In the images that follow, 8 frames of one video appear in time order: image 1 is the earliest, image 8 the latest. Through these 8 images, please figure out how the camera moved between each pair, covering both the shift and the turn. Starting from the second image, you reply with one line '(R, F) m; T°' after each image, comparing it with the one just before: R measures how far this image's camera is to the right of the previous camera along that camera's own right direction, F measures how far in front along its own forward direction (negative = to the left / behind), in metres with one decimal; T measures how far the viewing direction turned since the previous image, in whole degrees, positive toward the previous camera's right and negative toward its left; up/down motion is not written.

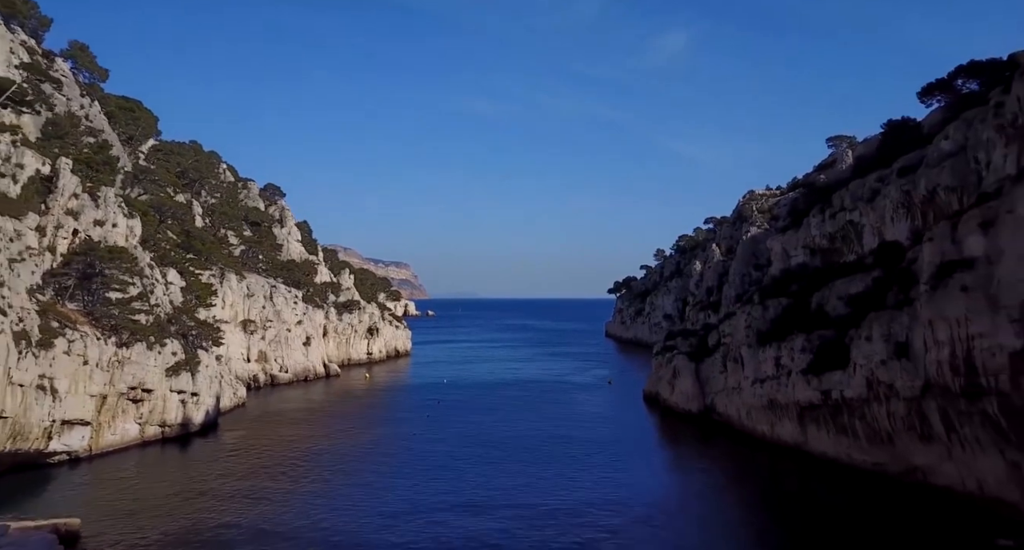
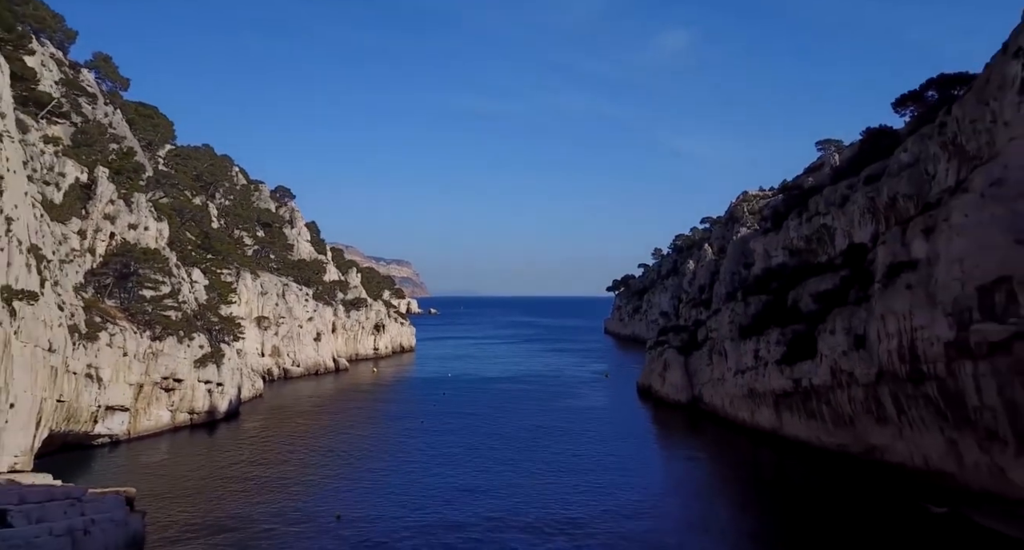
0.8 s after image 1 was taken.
(0.0, -3.8) m; 0°
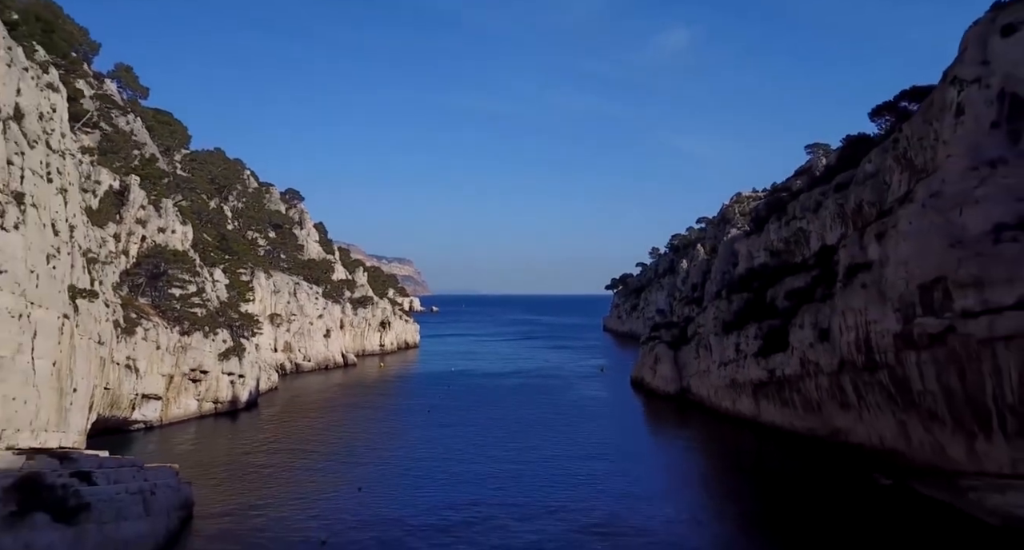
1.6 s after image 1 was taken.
(+0.1, -3.9) m; 0°
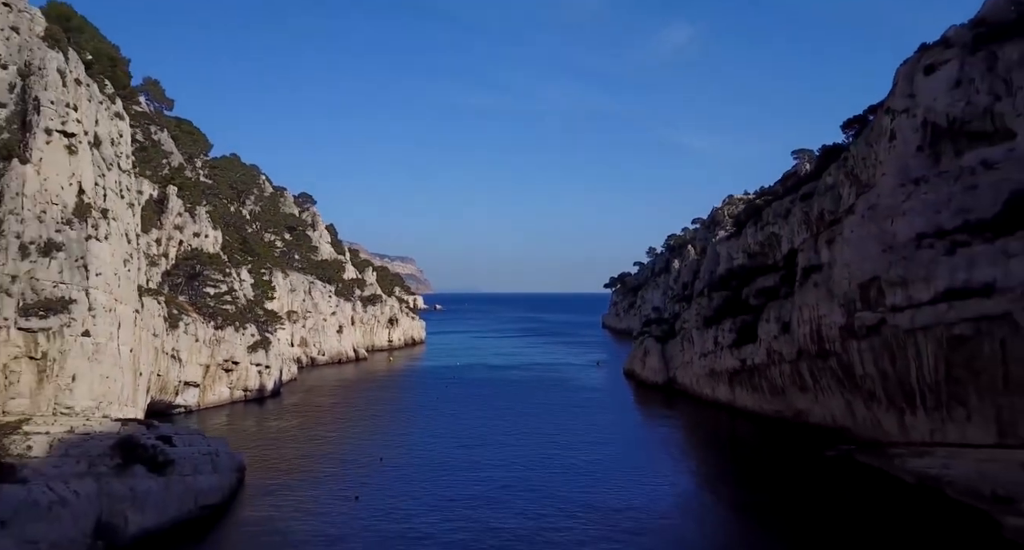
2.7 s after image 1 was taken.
(+0.1, -5.5) m; 0°
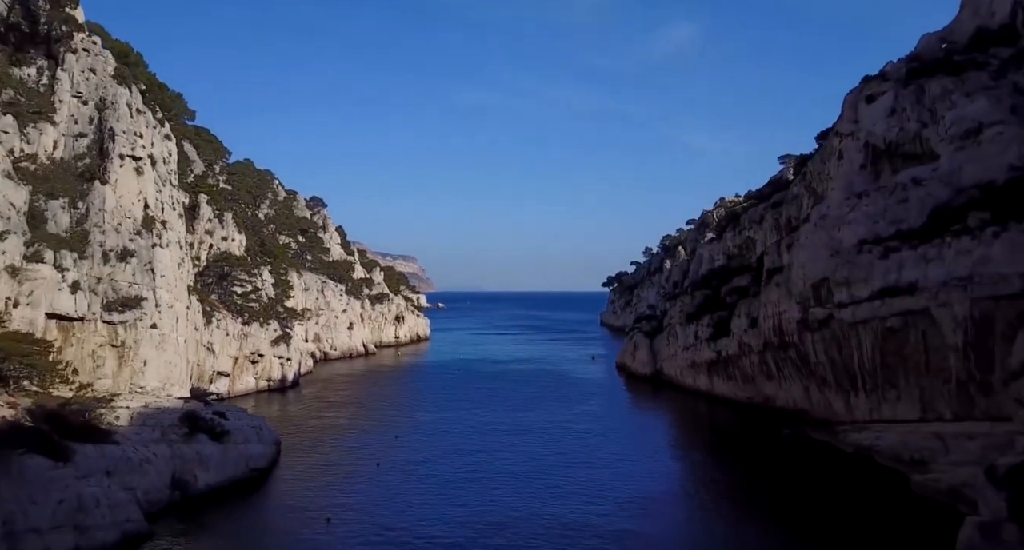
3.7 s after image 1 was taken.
(+0.2, -5.6) m; 0°
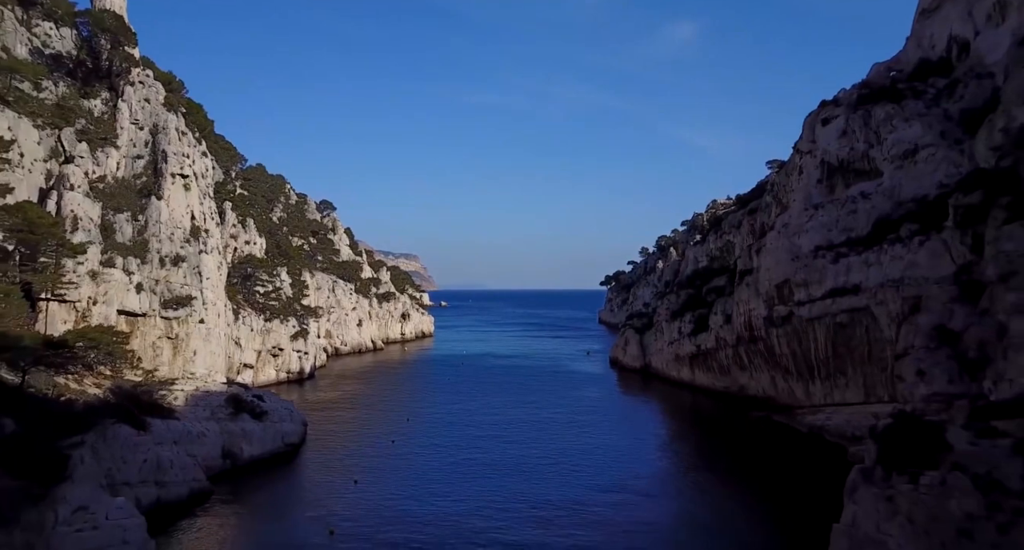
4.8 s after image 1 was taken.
(+0.2, -5.5) m; 0°
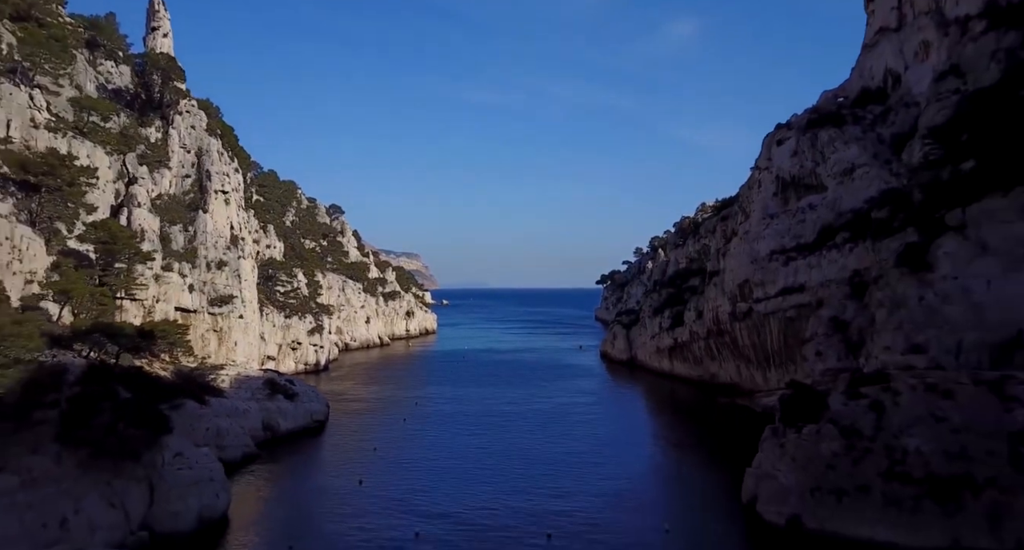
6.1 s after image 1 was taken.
(+0.4, -6.8) m; 0°
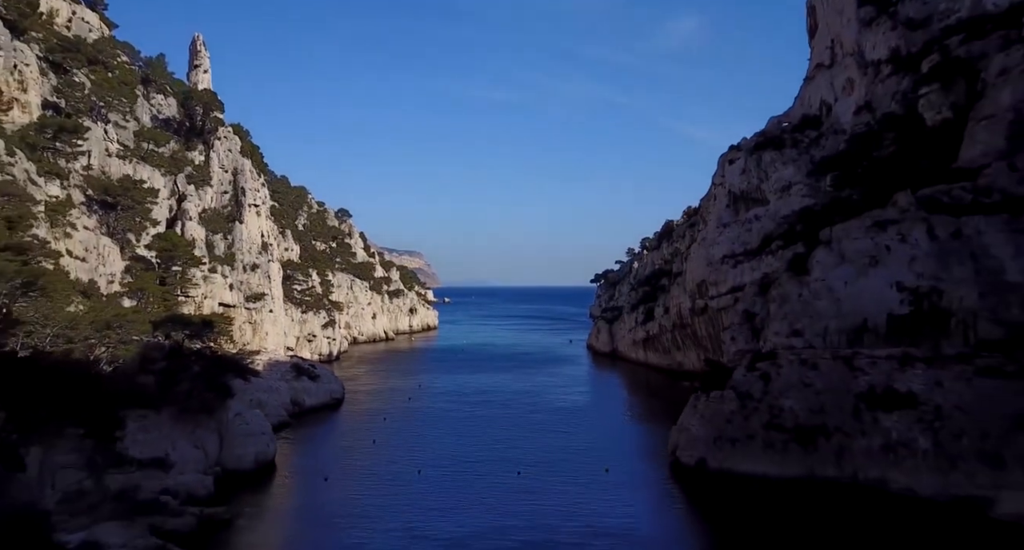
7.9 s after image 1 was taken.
(+0.9, -8.5) m; 0°
